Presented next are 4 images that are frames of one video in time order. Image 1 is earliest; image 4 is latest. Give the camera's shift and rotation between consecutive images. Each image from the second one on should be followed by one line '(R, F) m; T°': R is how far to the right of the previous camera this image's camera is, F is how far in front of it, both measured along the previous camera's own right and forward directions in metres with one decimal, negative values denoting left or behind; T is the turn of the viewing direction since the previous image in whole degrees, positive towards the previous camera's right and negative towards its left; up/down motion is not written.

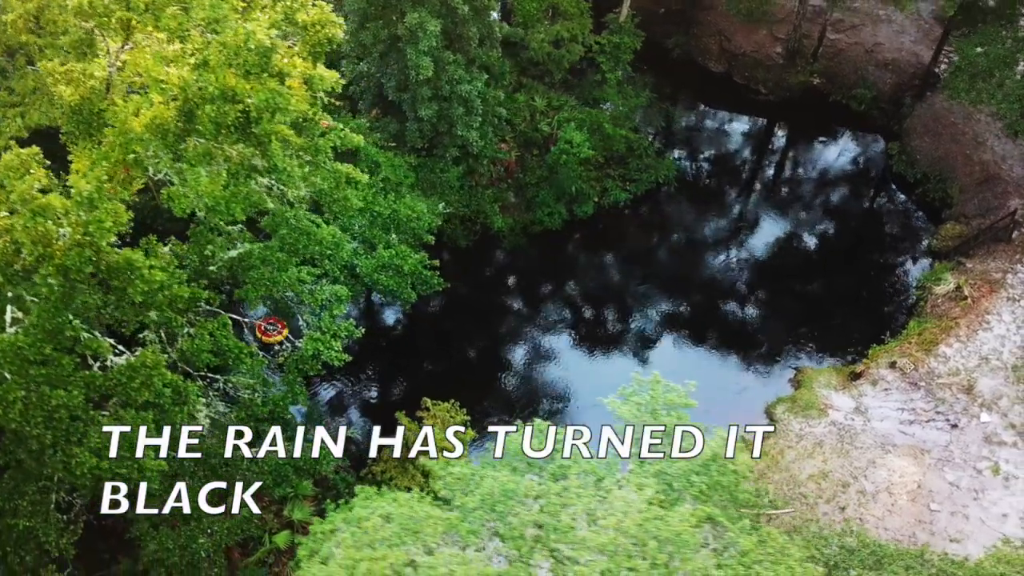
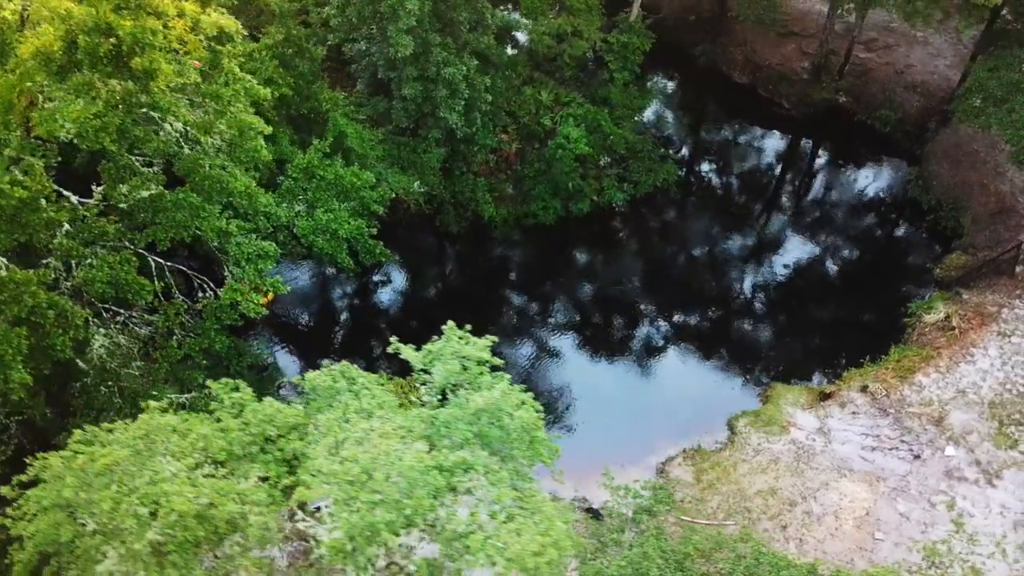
(+1.9, 0.0) m; -5°
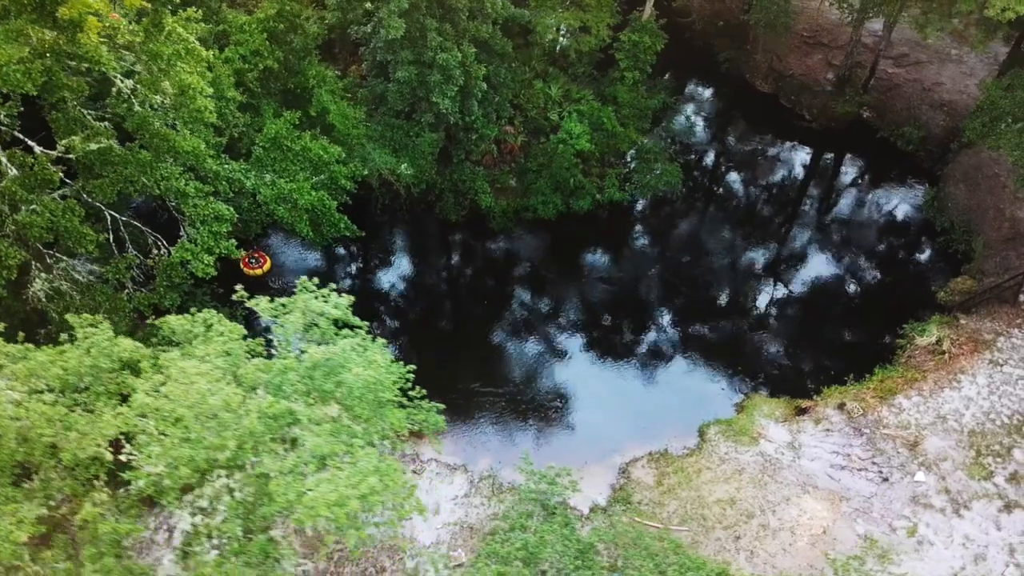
(+1.4, 0.0) m; -4°
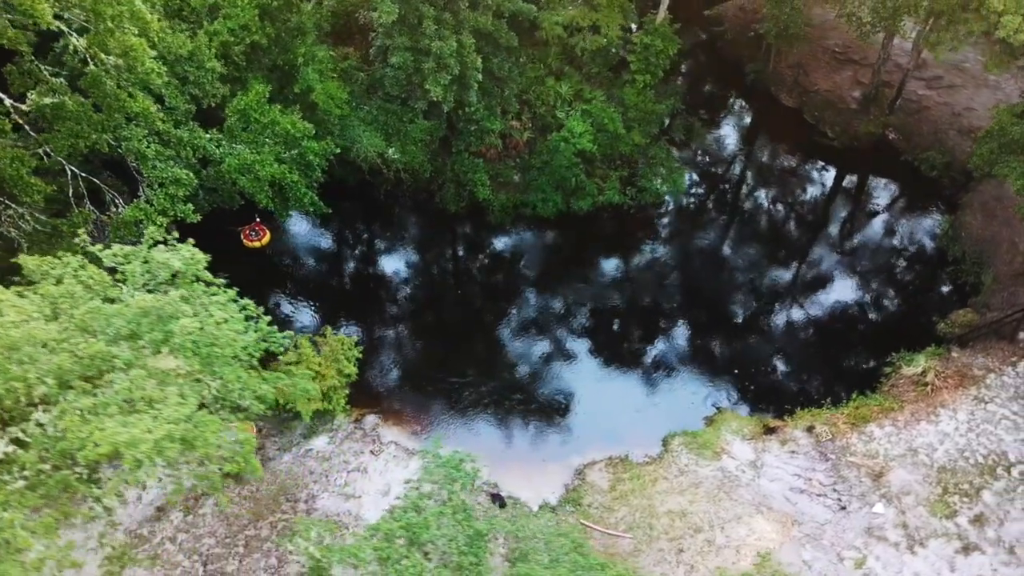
(+1.6, +0.1) m; -4°
